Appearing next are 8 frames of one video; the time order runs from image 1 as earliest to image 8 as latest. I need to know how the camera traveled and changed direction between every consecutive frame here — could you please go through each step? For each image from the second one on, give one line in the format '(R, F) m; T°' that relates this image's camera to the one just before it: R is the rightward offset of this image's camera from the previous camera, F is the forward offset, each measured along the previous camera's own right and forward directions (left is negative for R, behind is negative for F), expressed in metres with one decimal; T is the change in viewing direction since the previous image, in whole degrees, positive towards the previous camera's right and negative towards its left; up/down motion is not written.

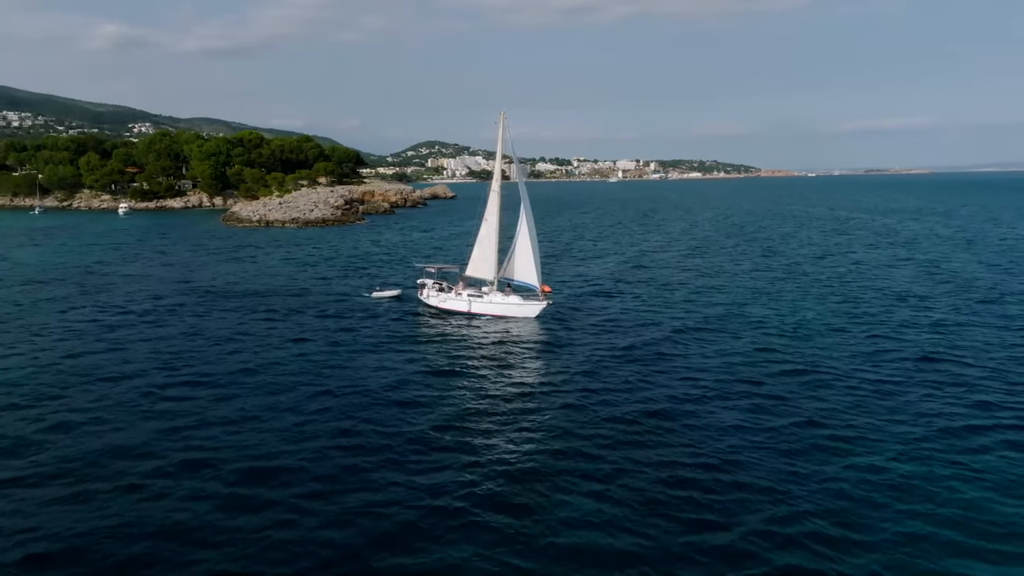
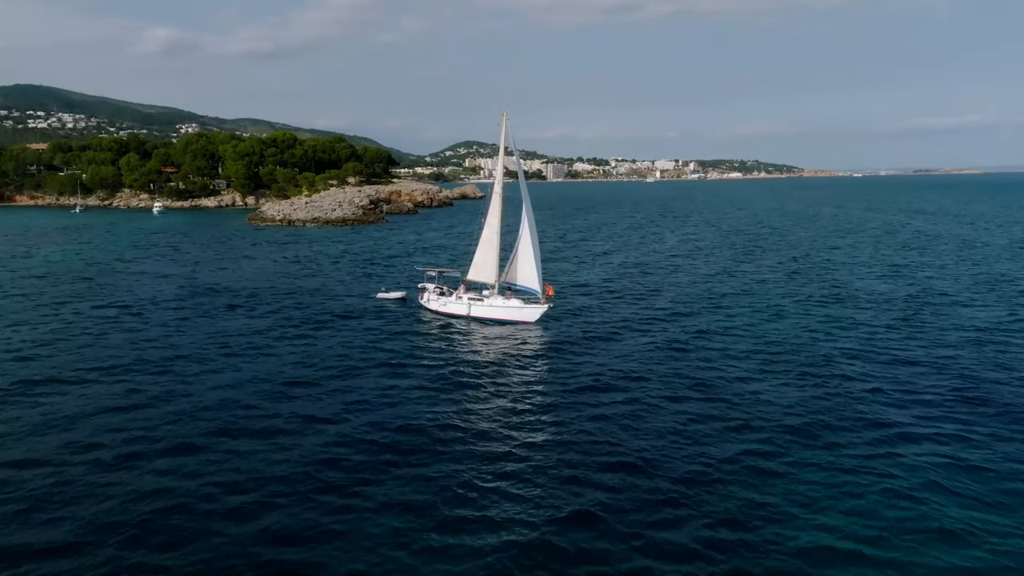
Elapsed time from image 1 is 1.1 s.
(+3.4, -1.1) m; -3°
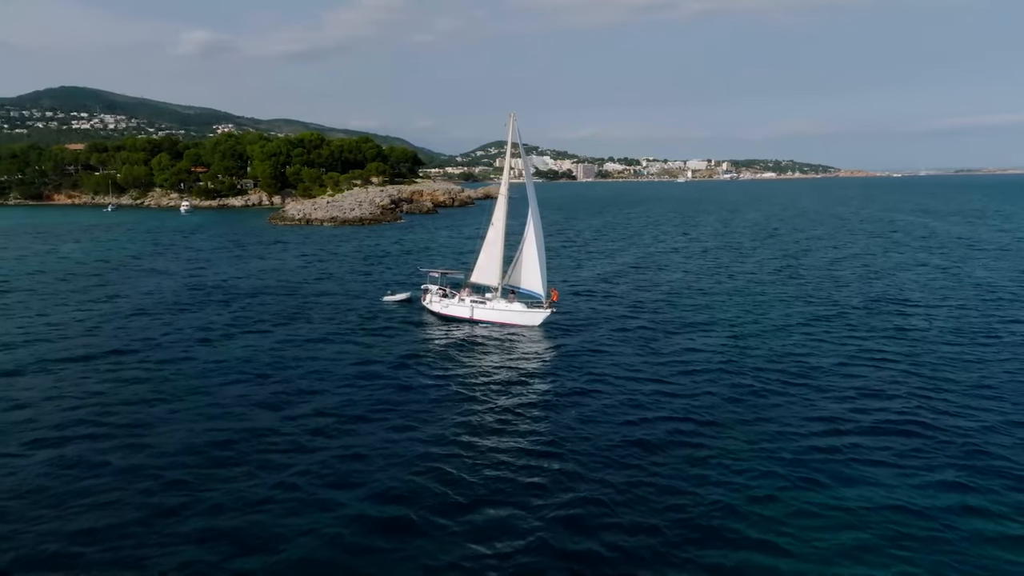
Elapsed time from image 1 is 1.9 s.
(+2.5, -0.6) m; -2°
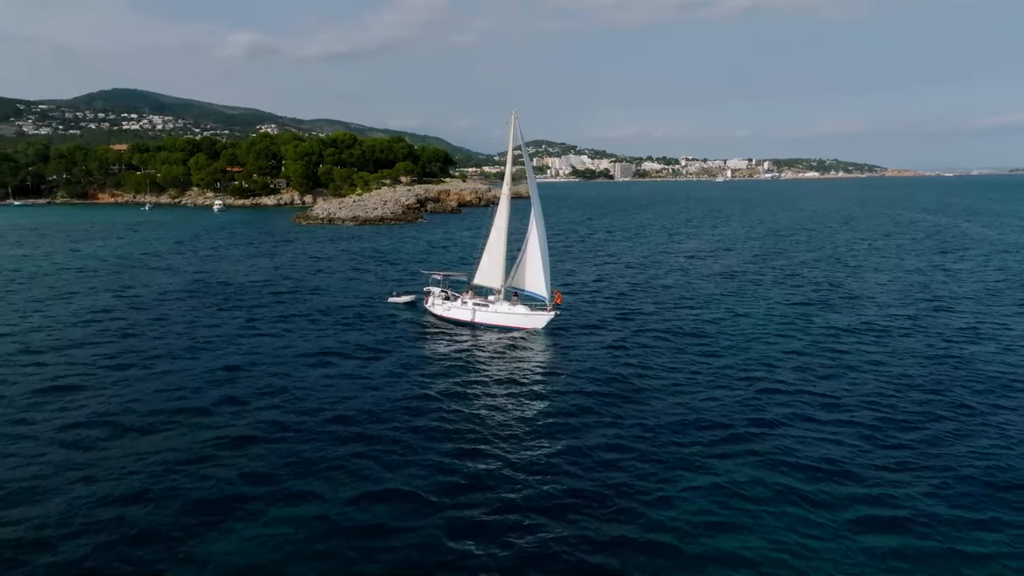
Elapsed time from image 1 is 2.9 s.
(+2.9, -0.5) m; -3°
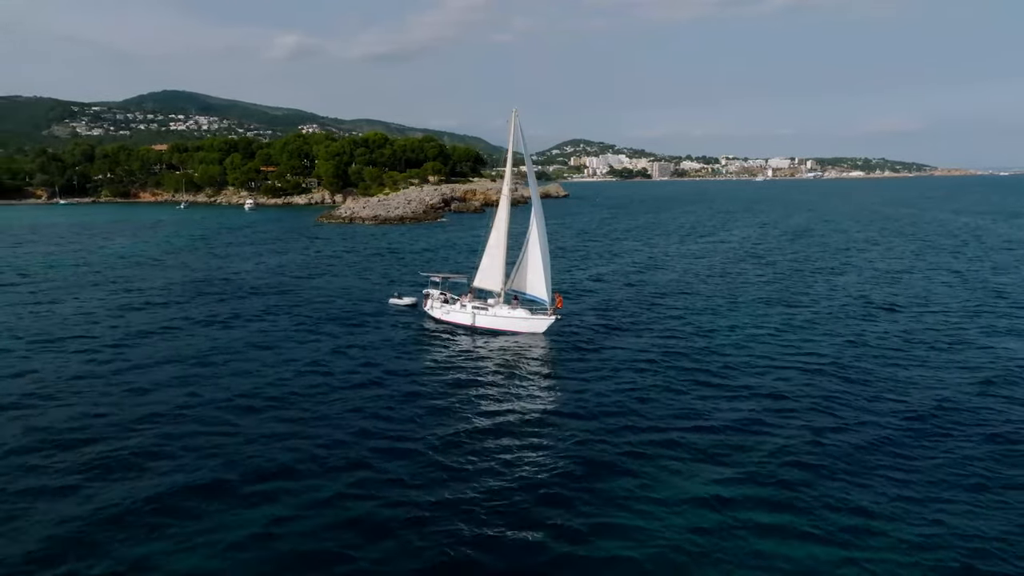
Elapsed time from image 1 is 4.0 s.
(+2.9, -0.4) m; -3°
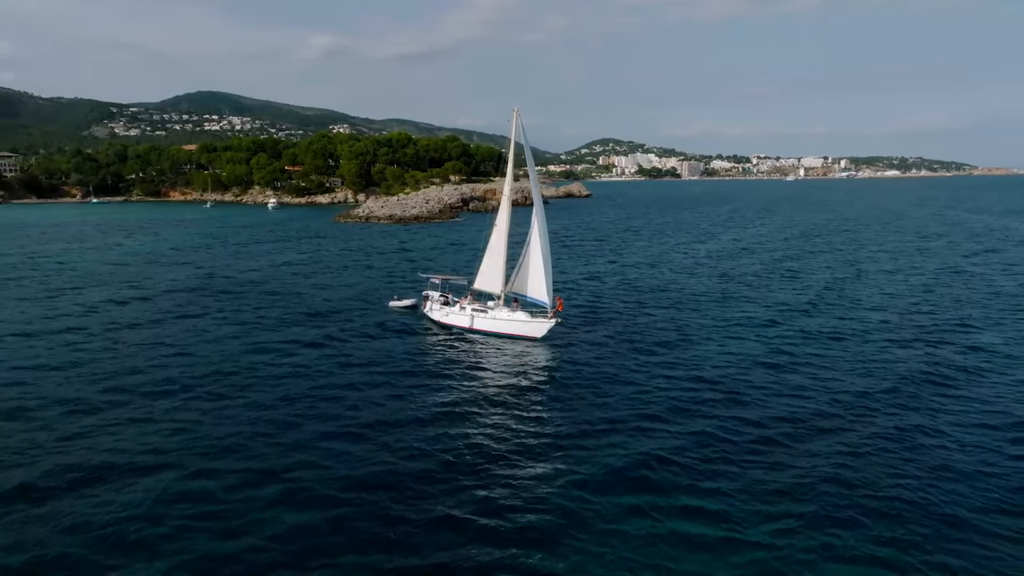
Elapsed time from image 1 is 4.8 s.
(+2.1, -0.2) m; -2°
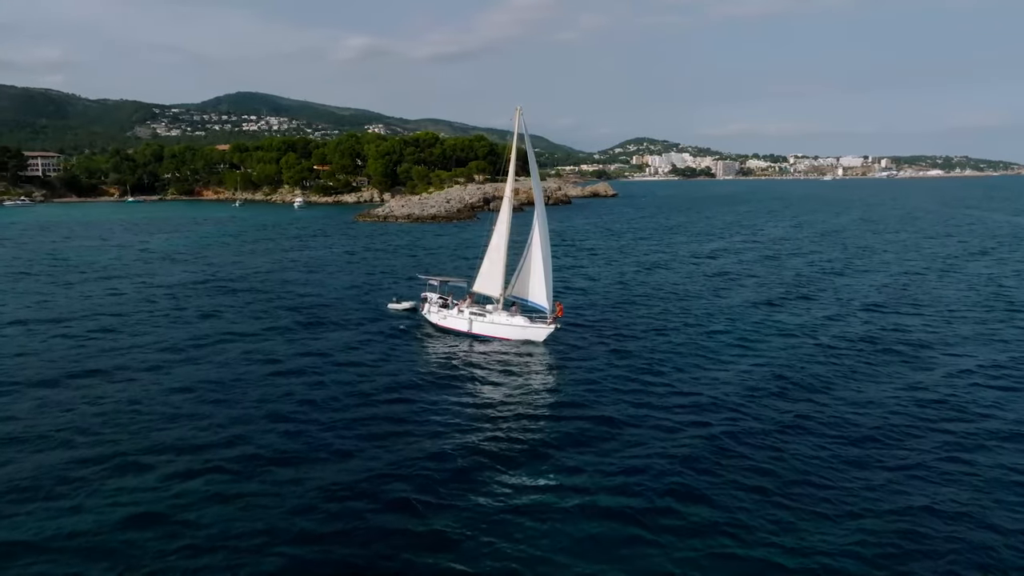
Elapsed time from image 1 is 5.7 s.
(+2.4, -0.2) m; -2°
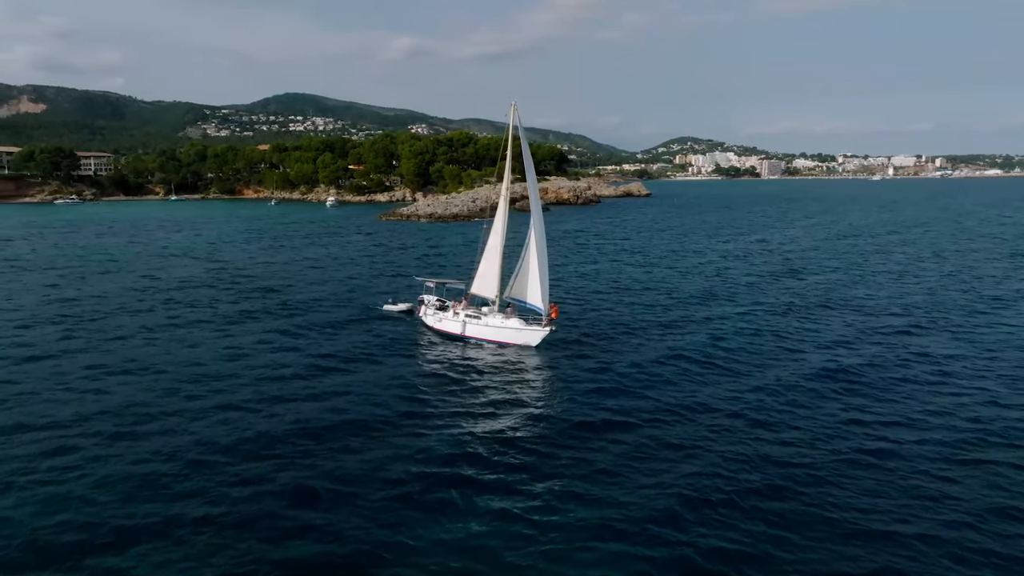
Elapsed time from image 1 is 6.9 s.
(+3.1, -0.2) m; -3°
